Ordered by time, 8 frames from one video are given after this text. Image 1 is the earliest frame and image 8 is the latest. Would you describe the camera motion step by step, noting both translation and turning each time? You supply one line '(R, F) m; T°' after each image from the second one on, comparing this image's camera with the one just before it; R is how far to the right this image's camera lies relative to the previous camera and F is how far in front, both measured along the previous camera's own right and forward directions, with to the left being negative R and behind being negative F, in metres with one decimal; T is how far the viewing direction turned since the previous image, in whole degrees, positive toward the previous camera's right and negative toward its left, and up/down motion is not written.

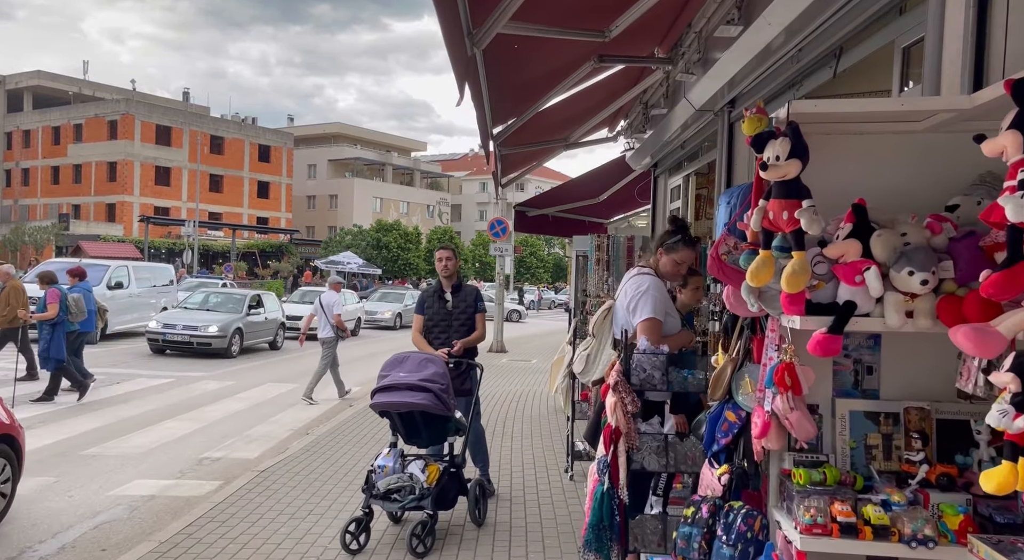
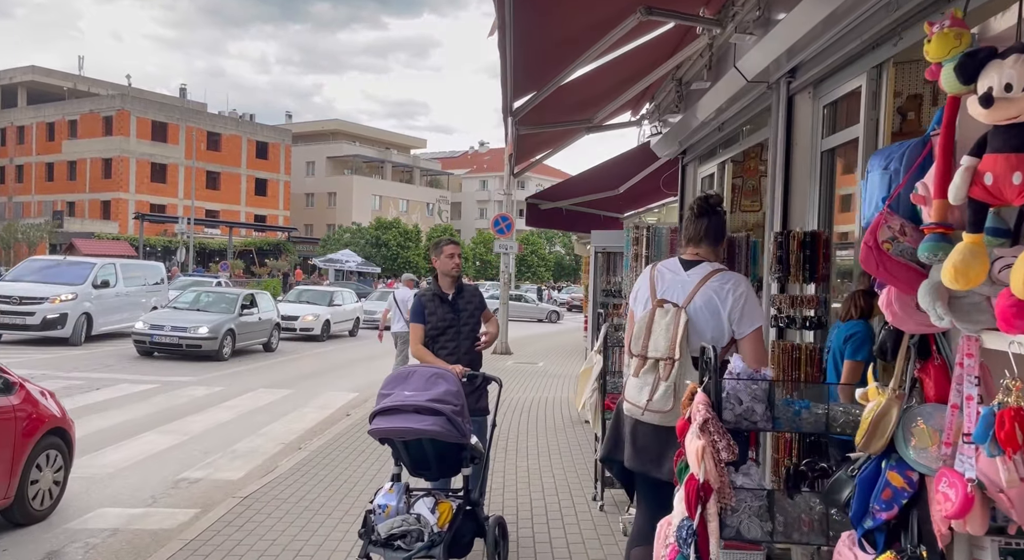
(-0.2, +0.9) m; 0°
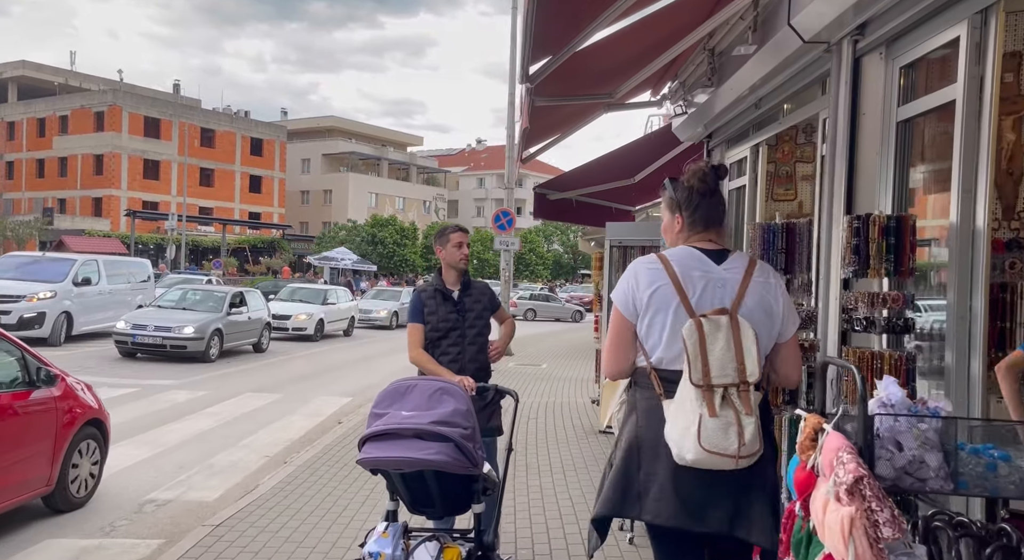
(-0.1, +0.8) m; 0°
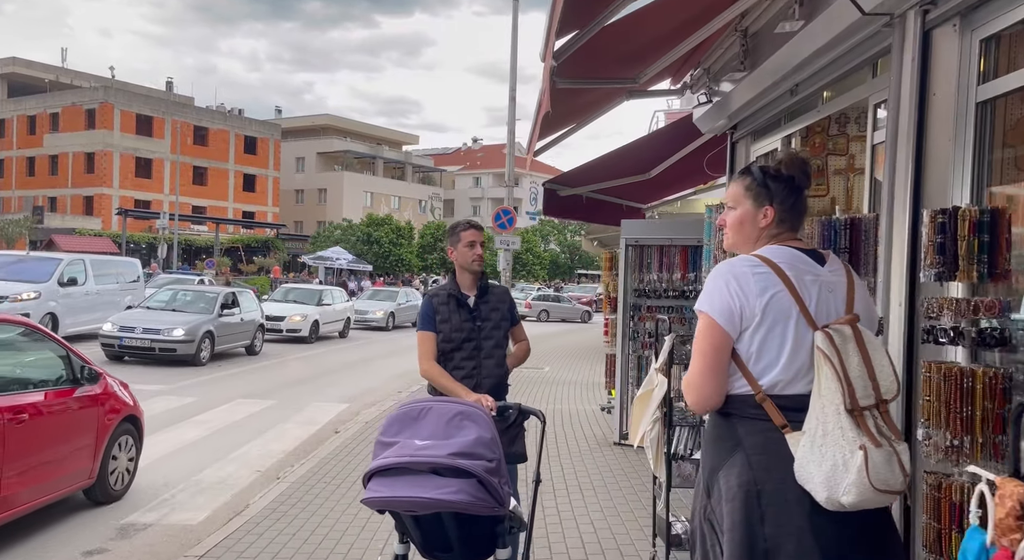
(-0.1, +0.5) m; 0°
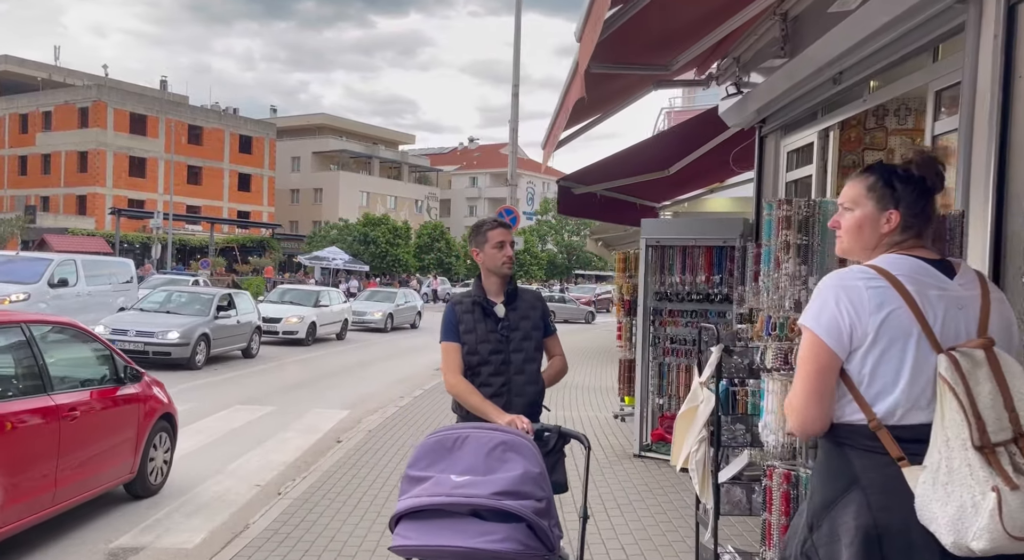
(-0.2, +0.4) m; 0°
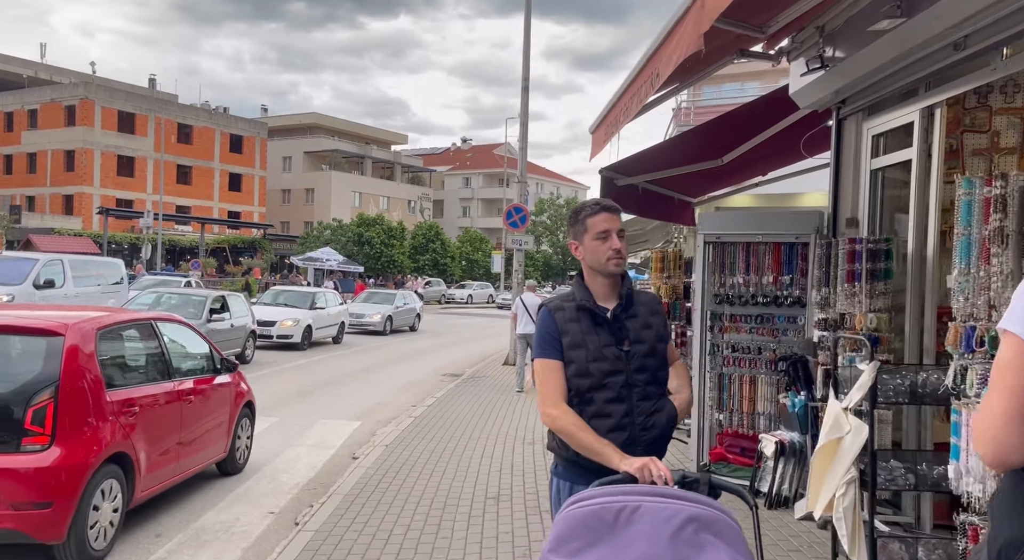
(-0.4, +0.8) m; +1°
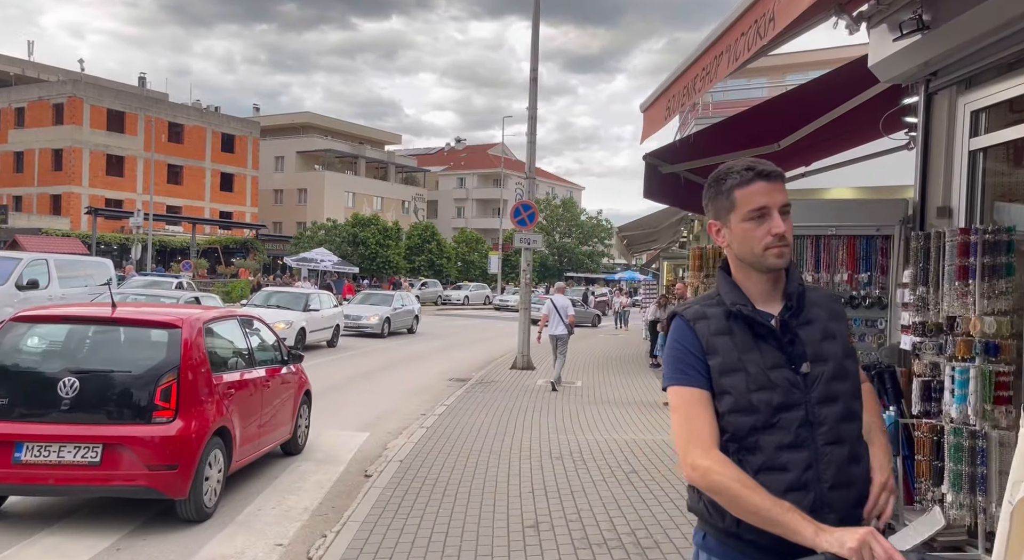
(-0.4, +0.8) m; +1°
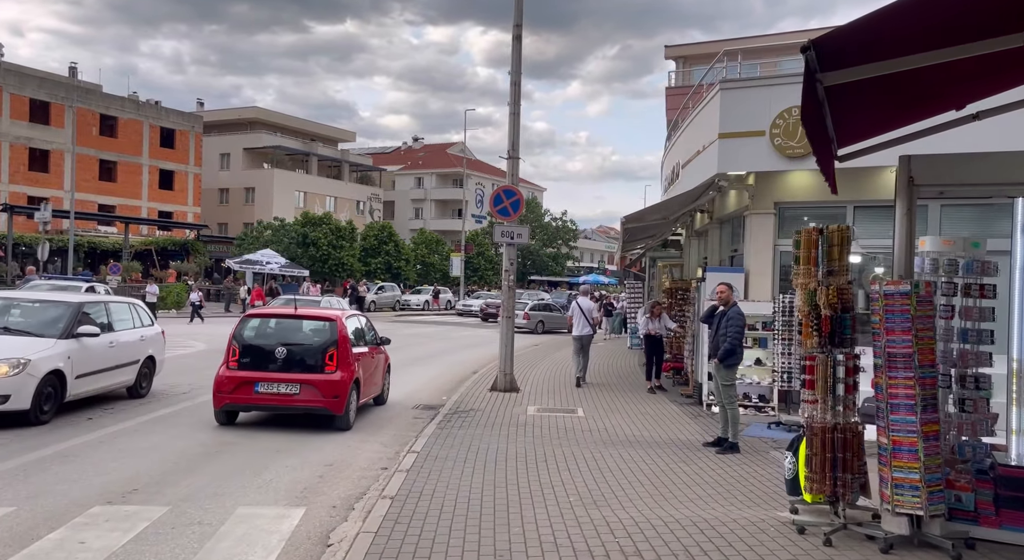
(-0.4, +3.2) m; +3°
